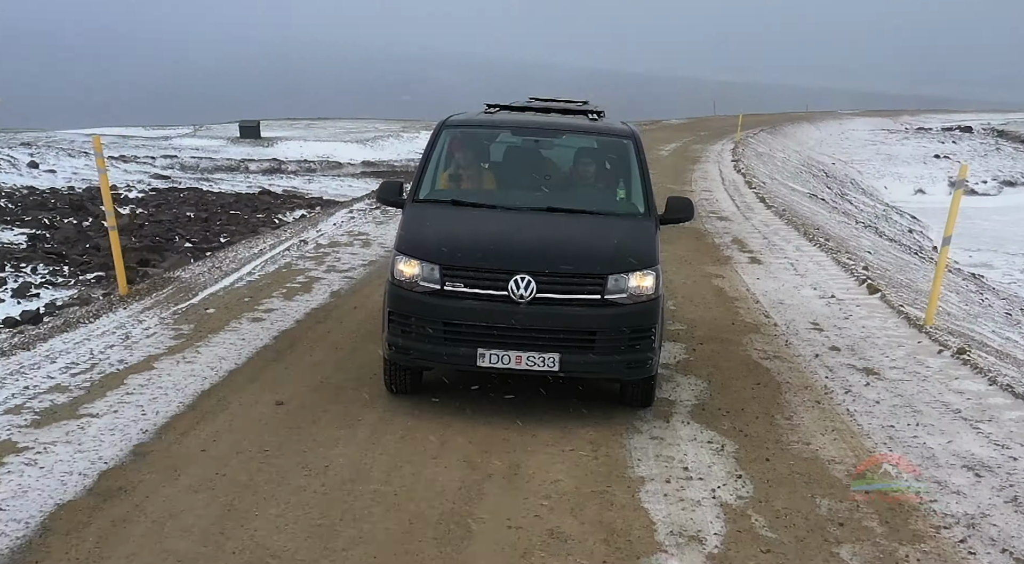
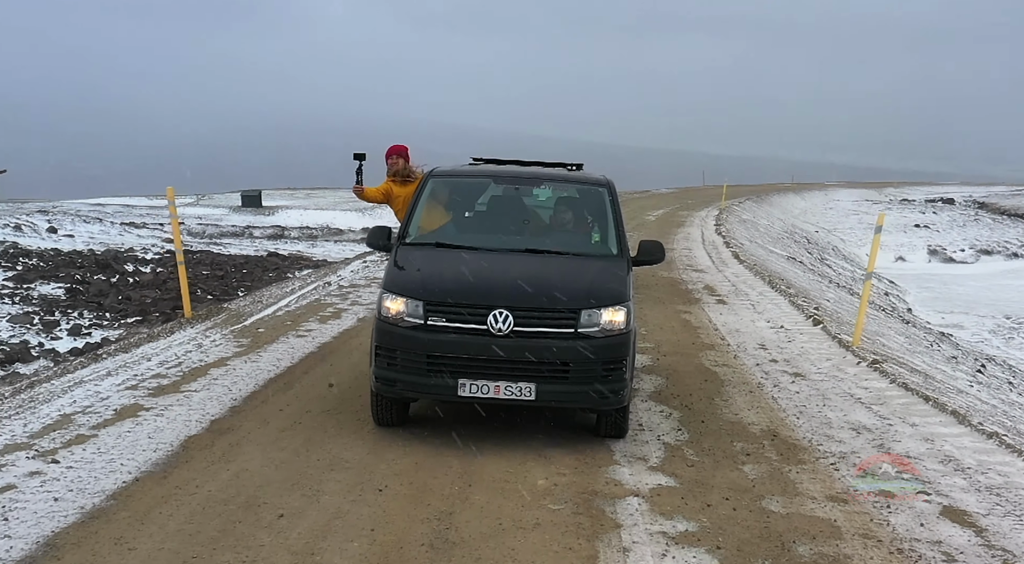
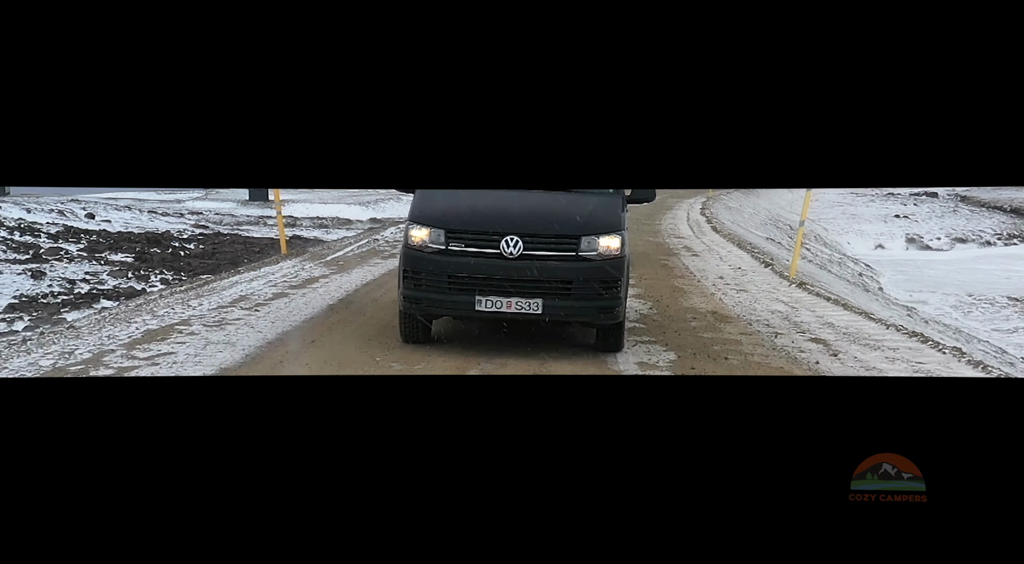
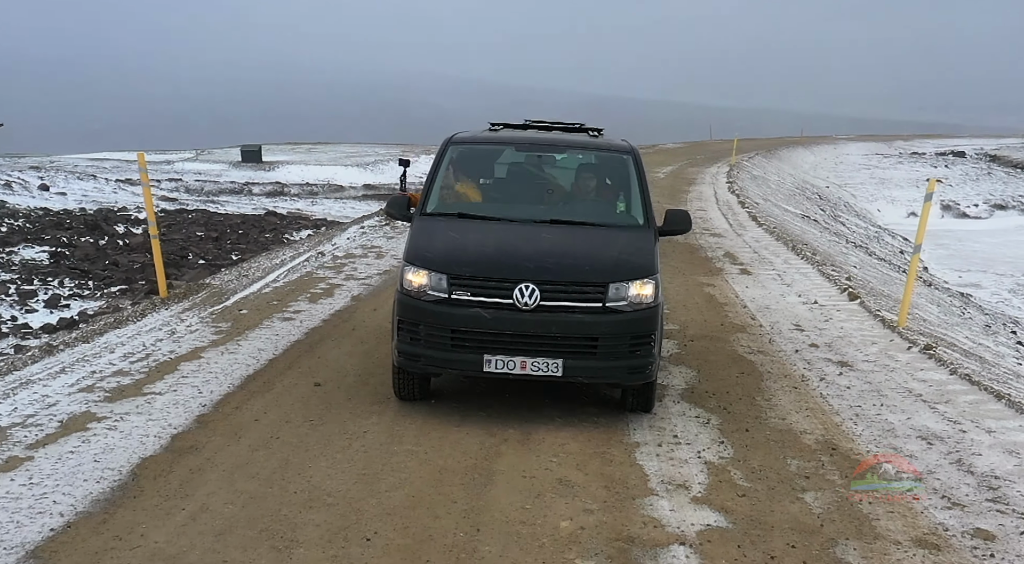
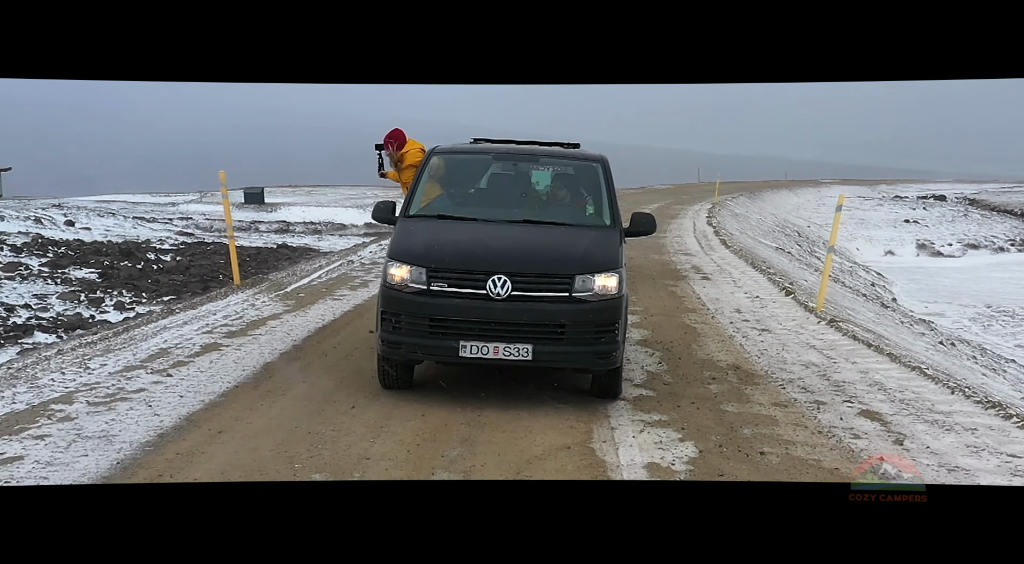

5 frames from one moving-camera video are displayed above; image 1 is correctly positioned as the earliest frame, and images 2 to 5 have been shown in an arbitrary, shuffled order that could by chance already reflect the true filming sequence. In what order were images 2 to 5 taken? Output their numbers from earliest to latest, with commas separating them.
4, 2, 5, 3
